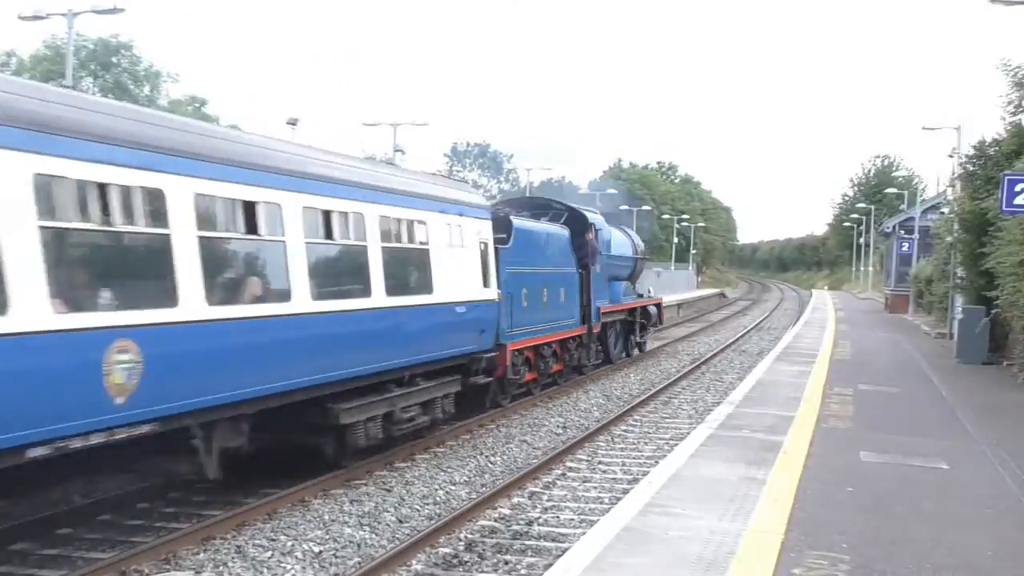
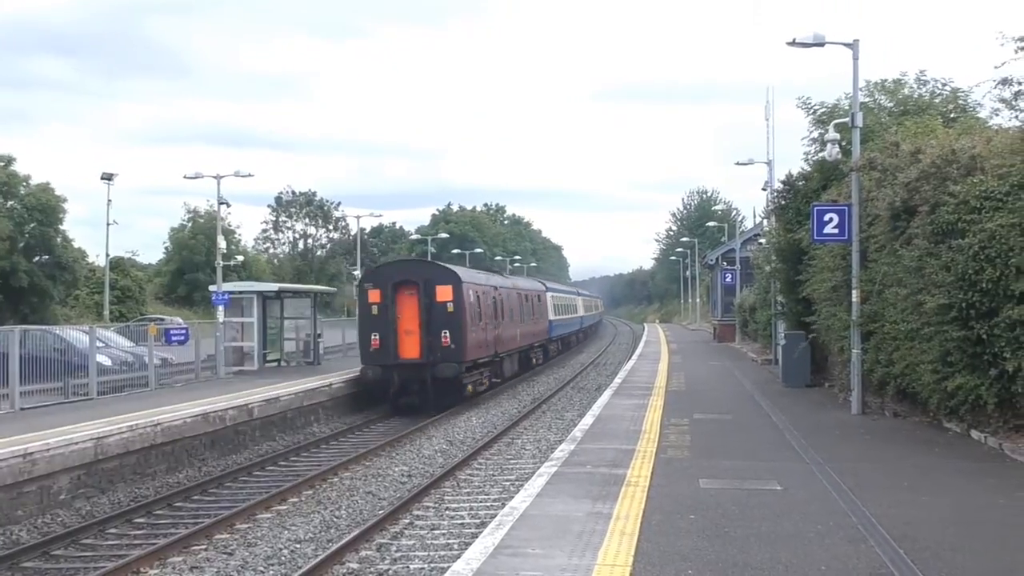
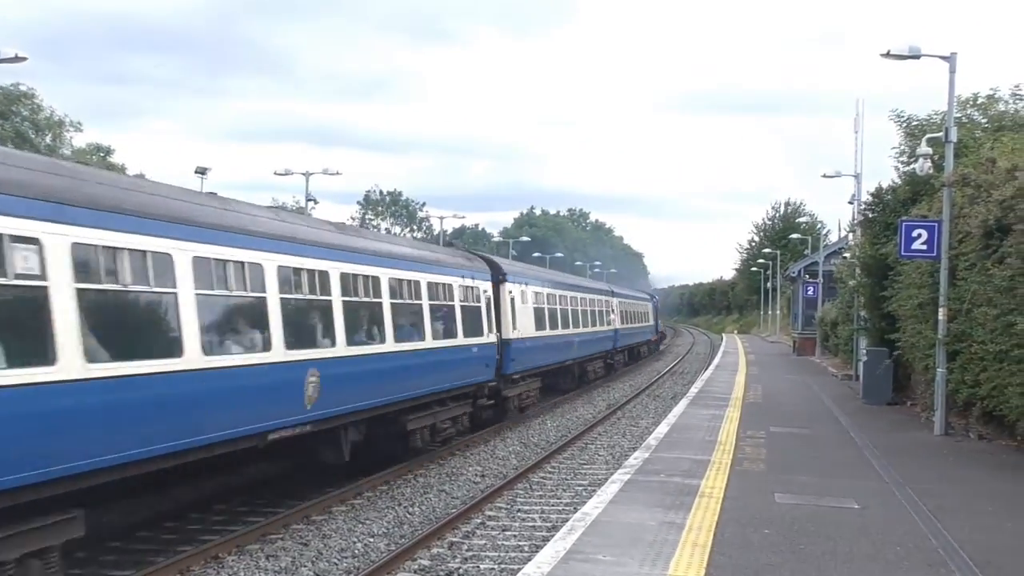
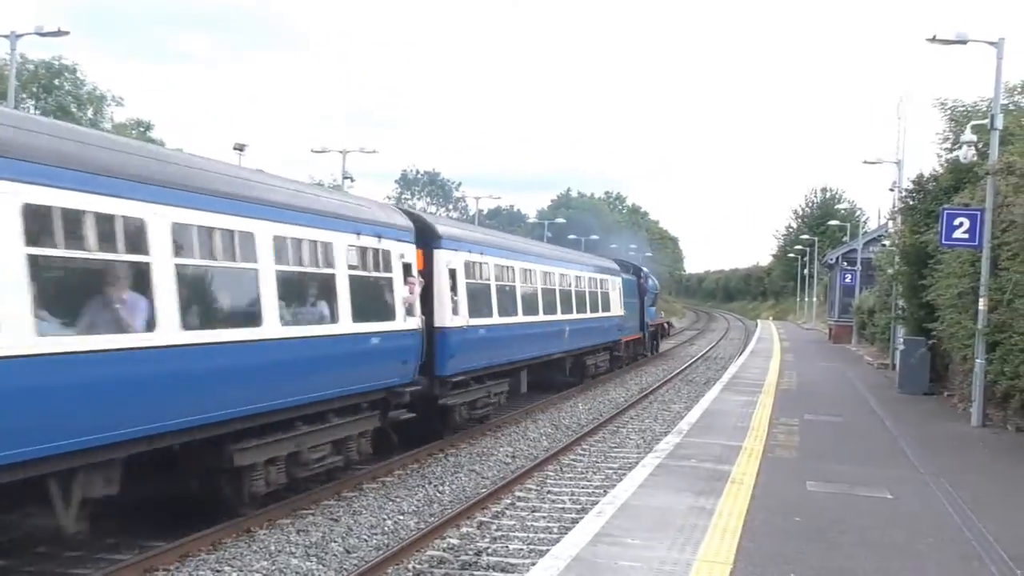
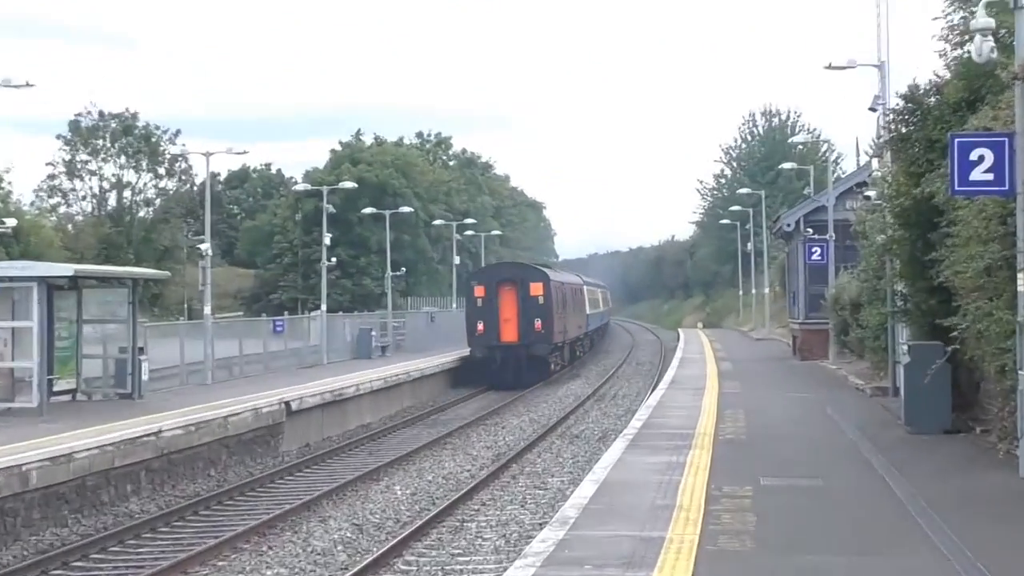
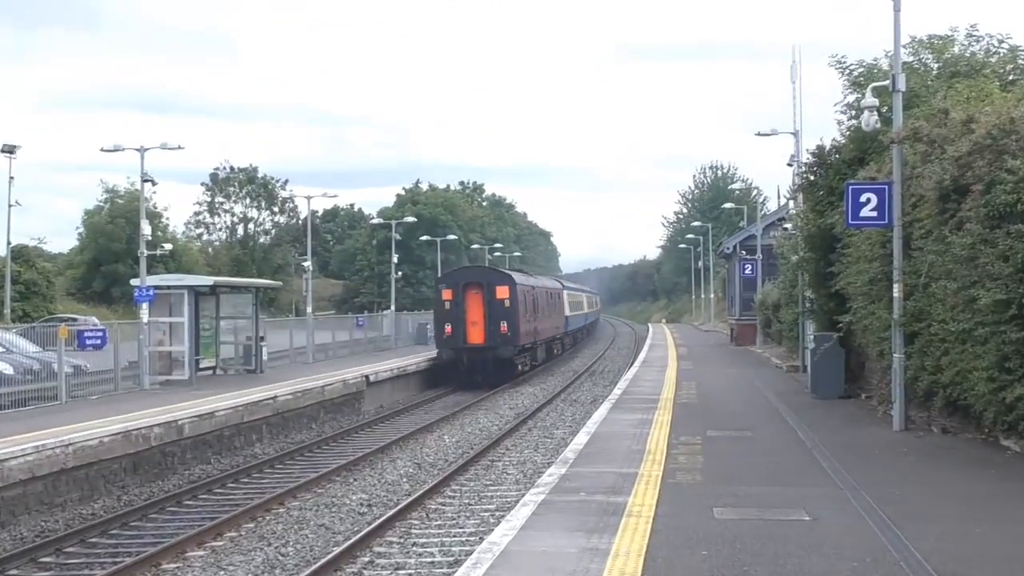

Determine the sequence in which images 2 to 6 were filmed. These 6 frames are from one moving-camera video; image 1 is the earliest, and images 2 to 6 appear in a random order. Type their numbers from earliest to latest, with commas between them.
4, 3, 2, 6, 5
